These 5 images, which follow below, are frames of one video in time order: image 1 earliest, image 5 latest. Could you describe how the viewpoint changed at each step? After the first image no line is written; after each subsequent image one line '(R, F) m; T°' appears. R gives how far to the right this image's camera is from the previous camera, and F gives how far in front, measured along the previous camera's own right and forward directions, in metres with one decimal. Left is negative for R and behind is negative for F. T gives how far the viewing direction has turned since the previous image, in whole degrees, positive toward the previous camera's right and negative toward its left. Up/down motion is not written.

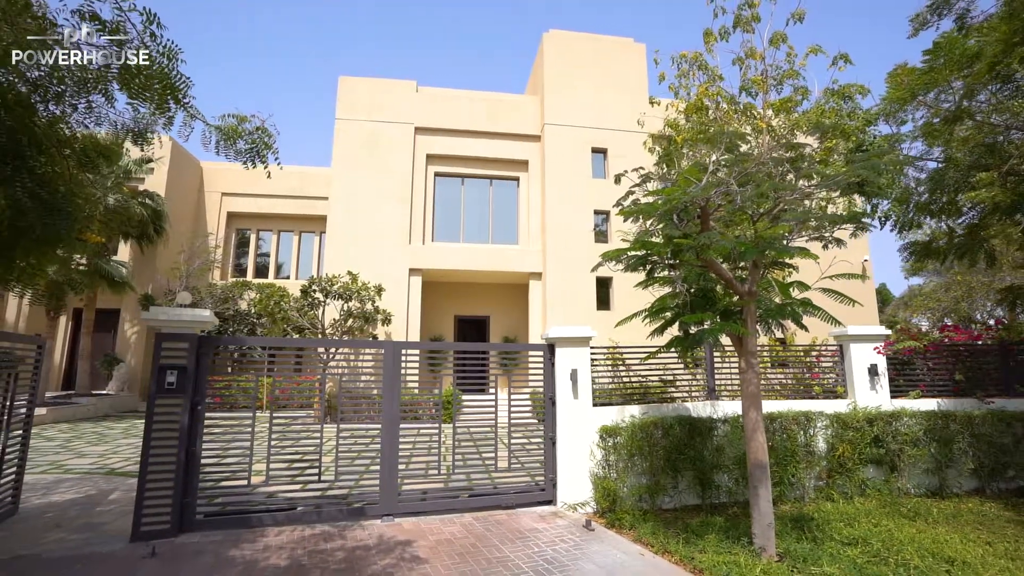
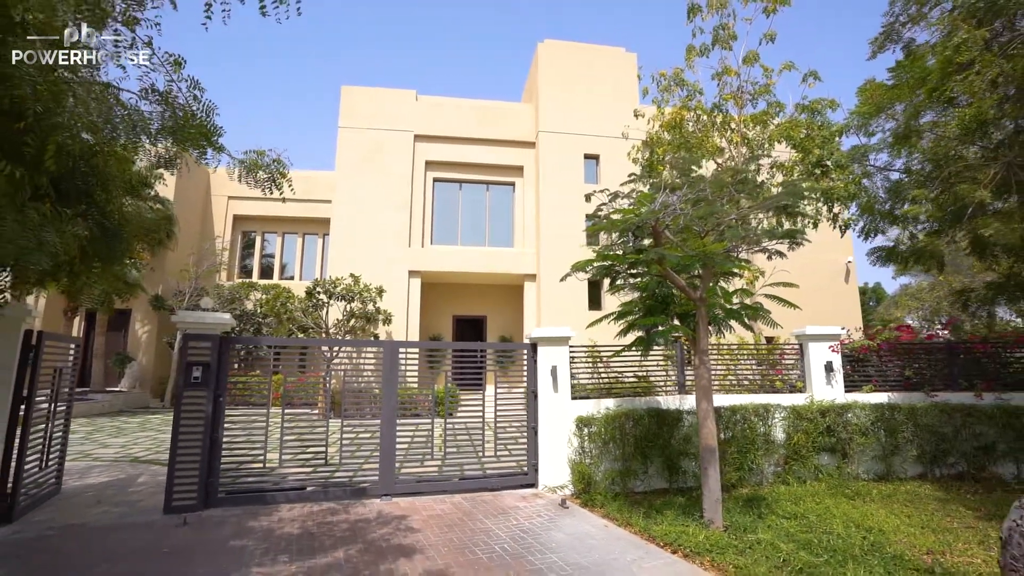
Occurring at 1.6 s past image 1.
(+0.2, -0.7) m; 0°
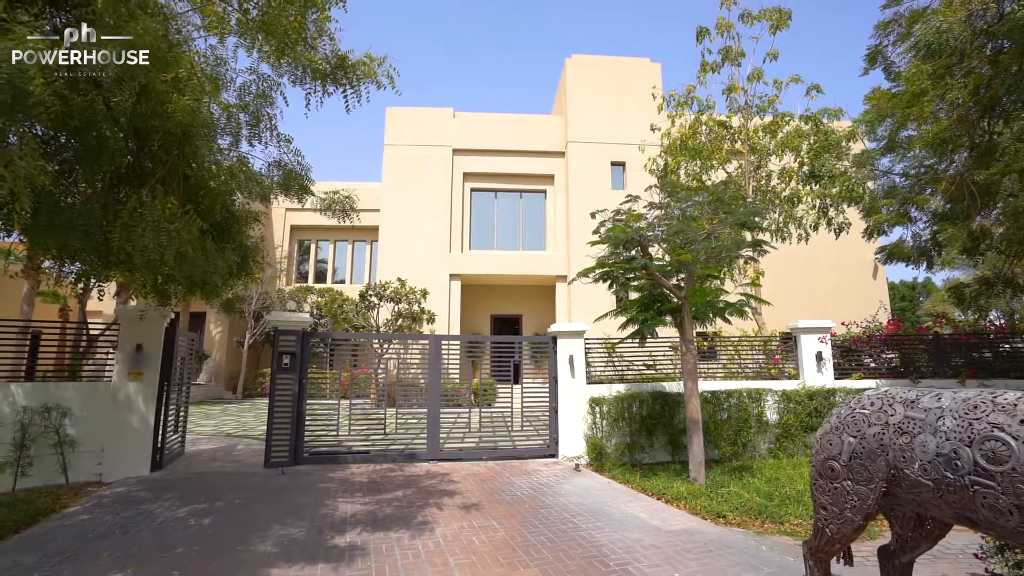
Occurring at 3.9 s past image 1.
(+0.3, -1.3) m; -5°
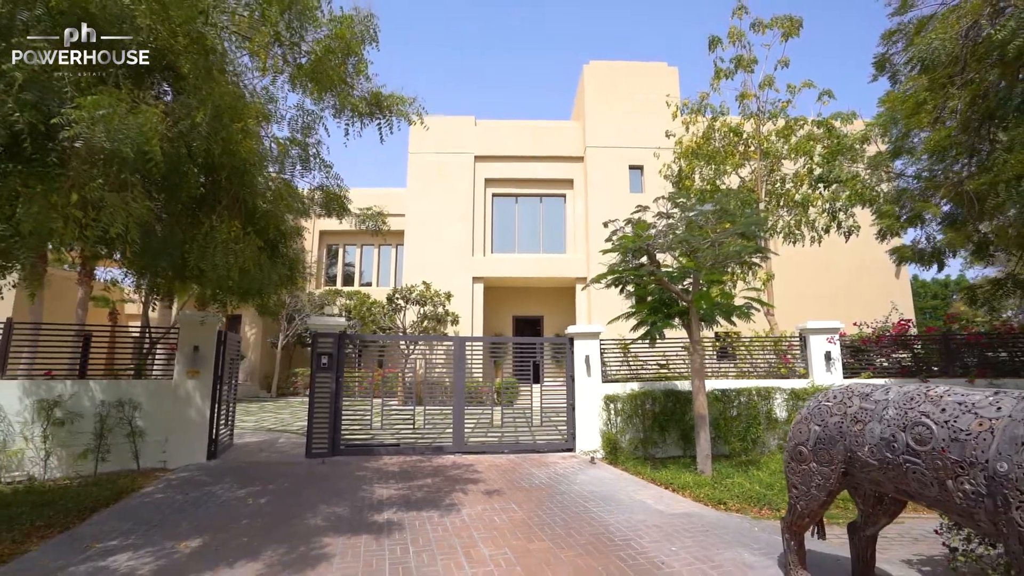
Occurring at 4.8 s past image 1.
(+0.1, -0.5) m; -3°
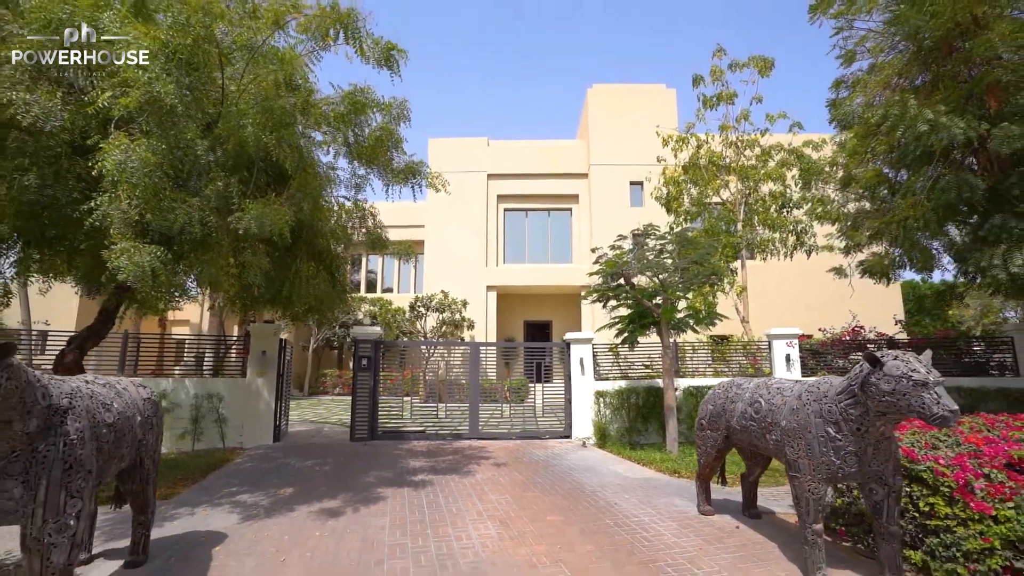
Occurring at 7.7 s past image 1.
(+0.2, -1.6) m; -2°
